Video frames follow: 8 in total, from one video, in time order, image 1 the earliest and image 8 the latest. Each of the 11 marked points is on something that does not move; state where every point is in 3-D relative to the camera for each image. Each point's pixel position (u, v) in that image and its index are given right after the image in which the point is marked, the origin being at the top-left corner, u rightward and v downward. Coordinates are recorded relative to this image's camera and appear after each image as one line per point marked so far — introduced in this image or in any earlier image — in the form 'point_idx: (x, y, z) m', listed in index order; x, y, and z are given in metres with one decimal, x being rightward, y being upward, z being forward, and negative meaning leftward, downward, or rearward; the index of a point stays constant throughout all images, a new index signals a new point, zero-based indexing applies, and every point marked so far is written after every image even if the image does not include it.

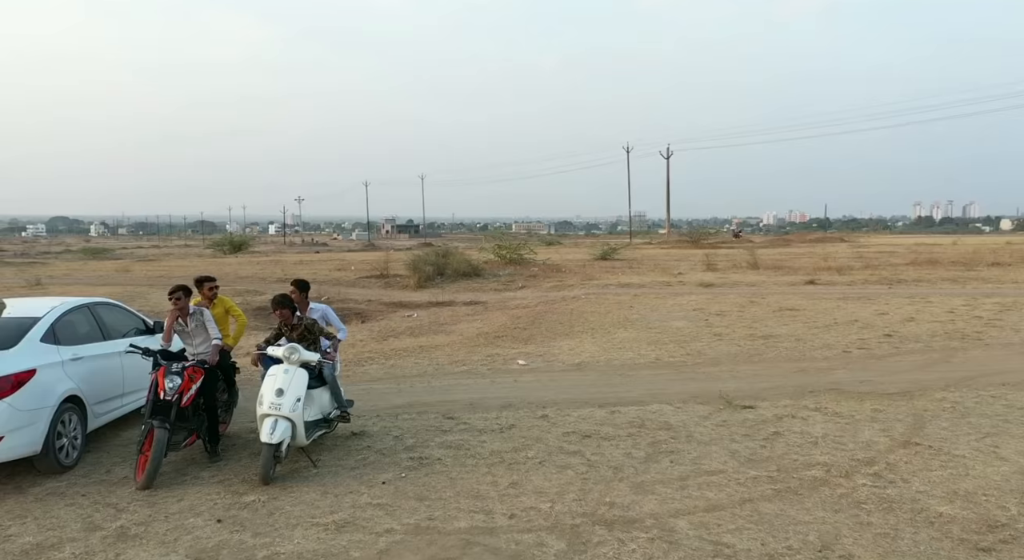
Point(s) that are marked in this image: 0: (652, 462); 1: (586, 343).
0: (+1.2, -1.6, +6.6) m
1: (+1.3, -1.1, +13.1) m
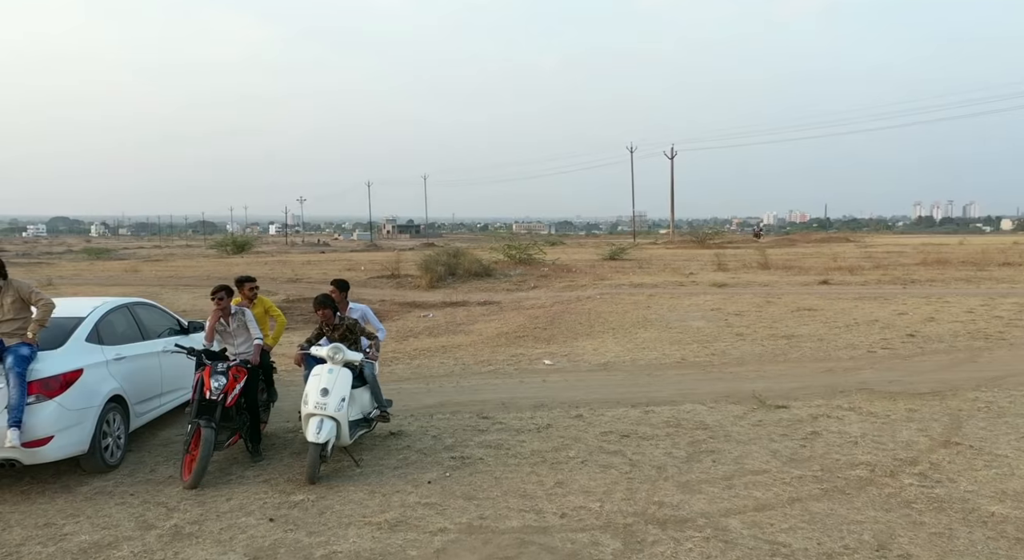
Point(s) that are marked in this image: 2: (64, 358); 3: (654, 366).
0: (+1.6, -1.6, +6.6) m
1: (+1.7, -1.1, +13.1) m
2: (-3.6, -0.6, +6.1) m
3: (+2.1, -1.3, +11.0) m
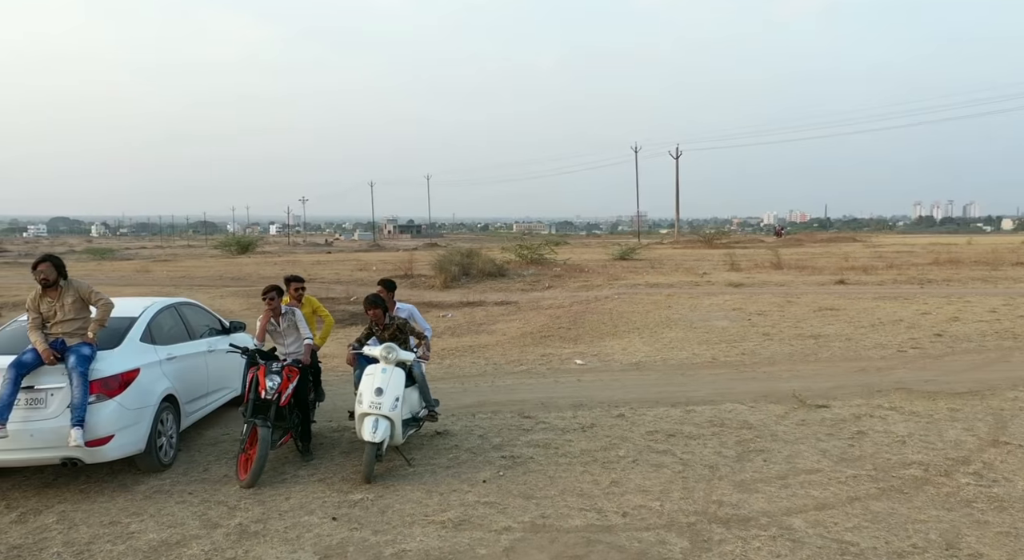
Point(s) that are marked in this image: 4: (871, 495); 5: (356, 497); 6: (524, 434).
0: (+2.0, -1.6, +6.6) m
1: (+2.1, -1.1, +13.1) m
2: (-3.1, -0.6, +6.1) m
3: (+2.5, -1.3, +11.0) m
4: (+2.7, -1.6, +5.7) m
5: (-1.2, -1.7, +5.8) m
6: (+0.1, -1.5, +7.5) m
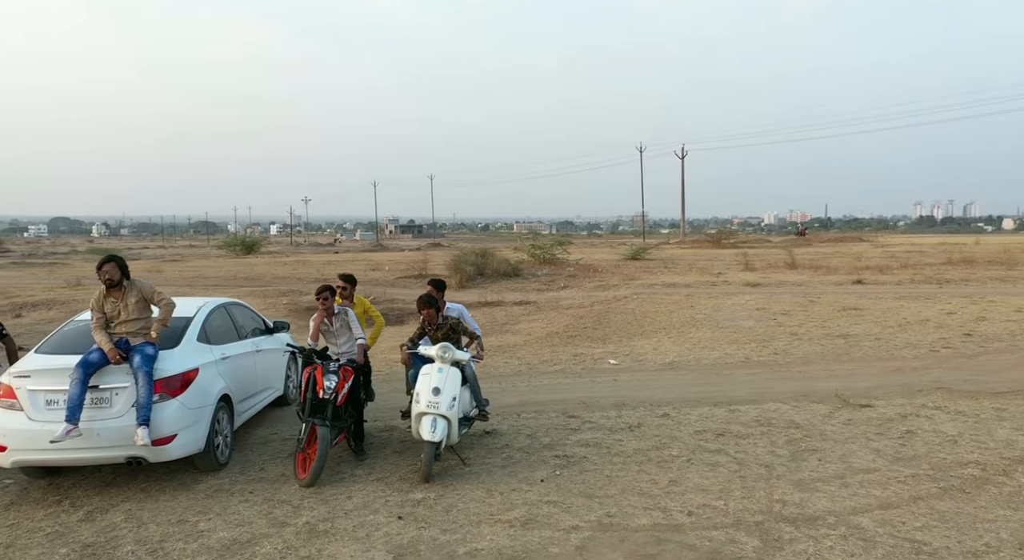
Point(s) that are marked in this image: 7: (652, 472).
0: (+2.5, -1.6, +6.6) m
1: (+2.6, -1.1, +13.1) m
2: (-2.7, -0.6, +6.2) m
3: (+3.0, -1.3, +11.0) m
4: (+3.1, -1.6, +5.7) m
5: (-0.7, -1.7, +5.9) m
6: (+0.6, -1.5, +7.5) m
7: (+1.2, -1.6, +6.3) m
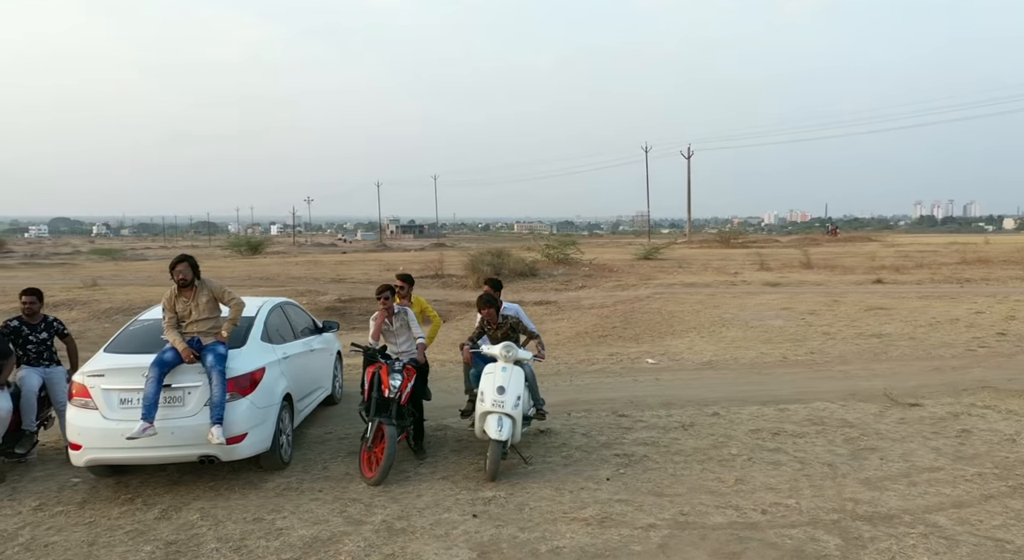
0: (+3.0, -1.5, +6.6) m
1: (+3.2, -1.1, +13.1) m
2: (-2.1, -0.6, +6.2) m
3: (+3.6, -1.2, +11.0) m
4: (+3.7, -1.6, +5.7) m
5: (-0.2, -1.7, +5.9) m
6: (+1.1, -1.5, +7.5) m
7: (+1.7, -1.6, +6.3) m
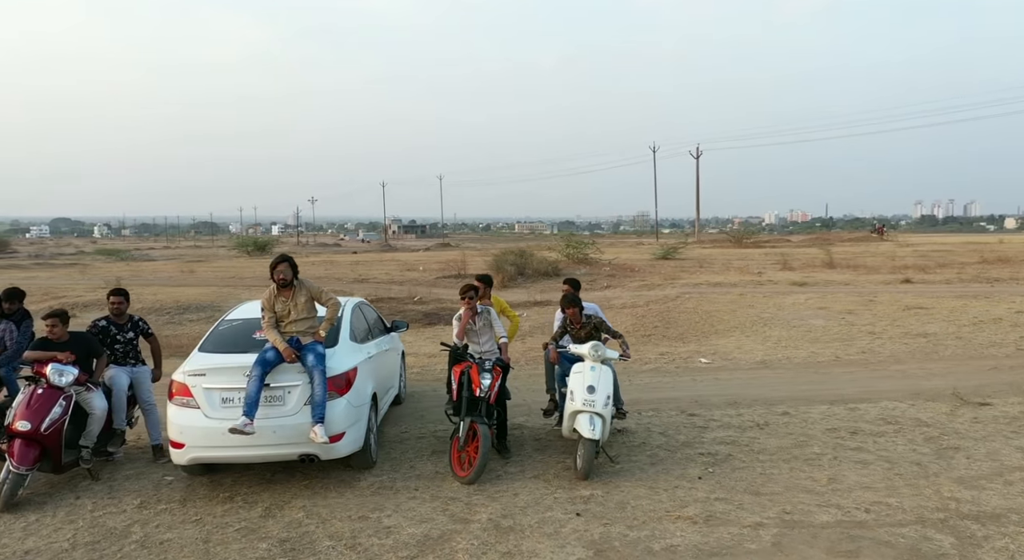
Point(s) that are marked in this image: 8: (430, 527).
0: (+3.8, -1.5, +6.6) m
1: (+4.0, -1.1, +13.1) m
2: (-1.4, -0.6, +6.2) m
3: (+4.3, -1.2, +11.0) m
4: (+4.4, -1.6, +5.7) m
5: (+0.6, -1.6, +5.9) m
6: (+1.9, -1.5, +7.6) m
7: (+2.4, -1.6, +6.3) m
8: (-0.6, -1.7, +5.3) m
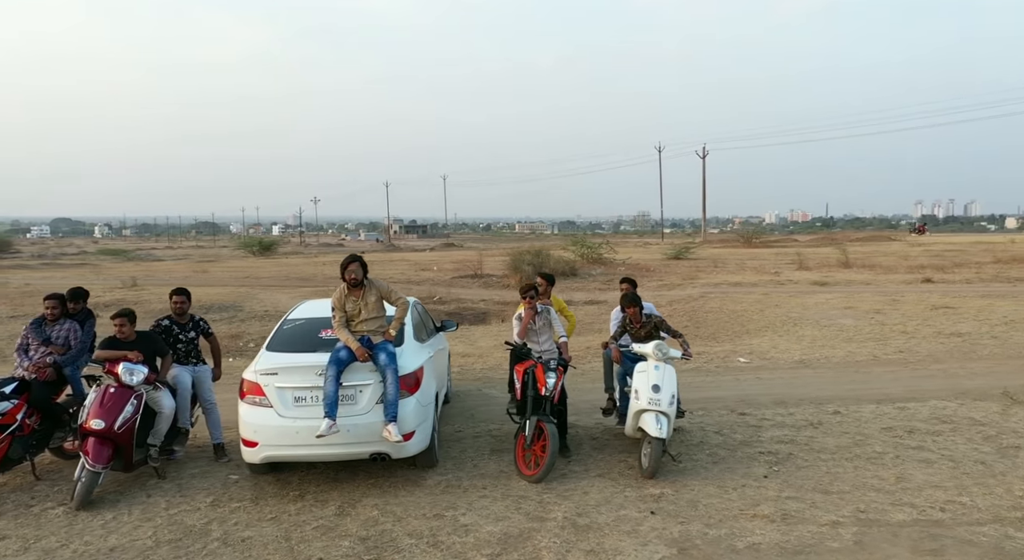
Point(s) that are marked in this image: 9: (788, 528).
0: (+4.3, -1.5, +6.6) m
1: (+4.6, -1.0, +13.1) m
2: (-0.8, -0.6, +6.3) m
3: (+4.9, -1.2, +11.0) m
4: (+5.0, -1.6, +5.7) m
5: (+1.1, -1.6, +5.9) m
6: (+2.5, -1.5, +7.6) m
7: (+3.0, -1.6, +6.3) m
8: (0.0, -1.7, +5.3) m
9: (+1.9, -1.7, +5.2) m
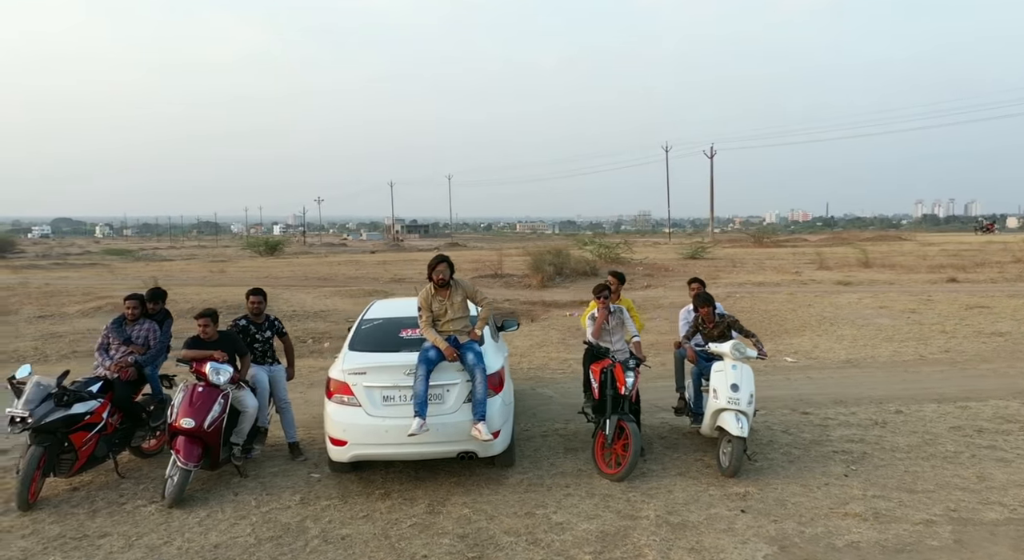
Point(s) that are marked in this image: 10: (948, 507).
0: (+5.0, -1.5, +6.6) m
1: (+5.3, -1.0, +13.1) m
2: (-0.2, -0.6, +6.3) m
3: (+5.6, -1.2, +11.0) m
4: (+5.6, -1.6, +5.7) m
5: (+1.8, -1.6, +6.0) m
6: (+3.1, -1.5, +7.6) m
7: (+3.7, -1.6, +6.4) m
8: (+0.6, -1.7, +5.4) m
9: (+2.5, -1.7, +5.2) m
10: (+3.2, -1.6, +5.6) m
